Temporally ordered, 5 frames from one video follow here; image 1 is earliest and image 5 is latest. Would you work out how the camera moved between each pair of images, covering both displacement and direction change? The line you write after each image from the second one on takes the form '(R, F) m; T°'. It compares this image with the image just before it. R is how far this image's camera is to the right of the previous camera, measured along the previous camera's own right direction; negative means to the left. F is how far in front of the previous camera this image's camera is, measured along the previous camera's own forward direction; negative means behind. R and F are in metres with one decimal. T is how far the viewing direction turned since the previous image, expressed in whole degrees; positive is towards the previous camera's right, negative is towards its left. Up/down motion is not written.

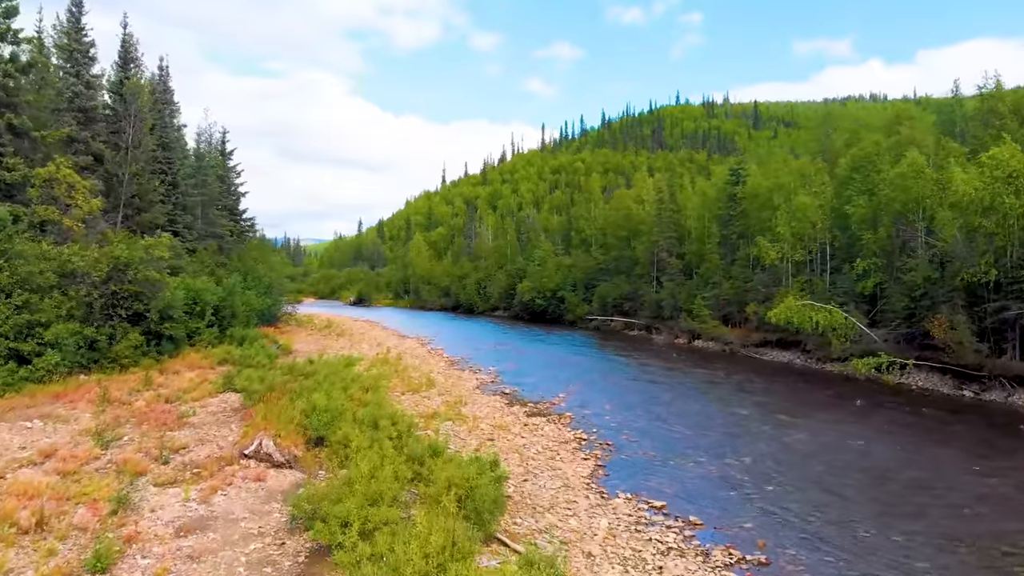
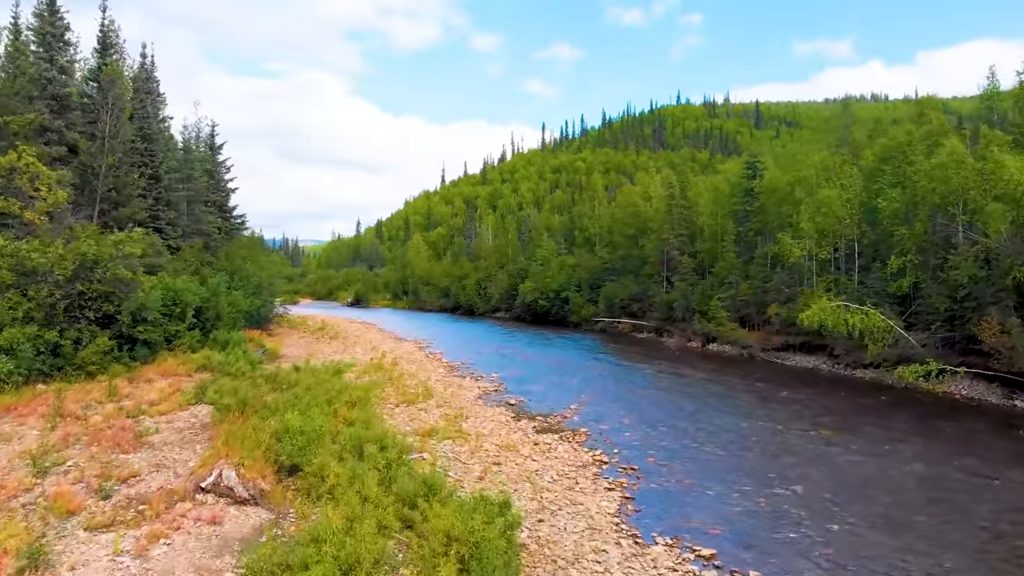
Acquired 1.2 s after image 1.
(-0.3, +2.6) m; 0°
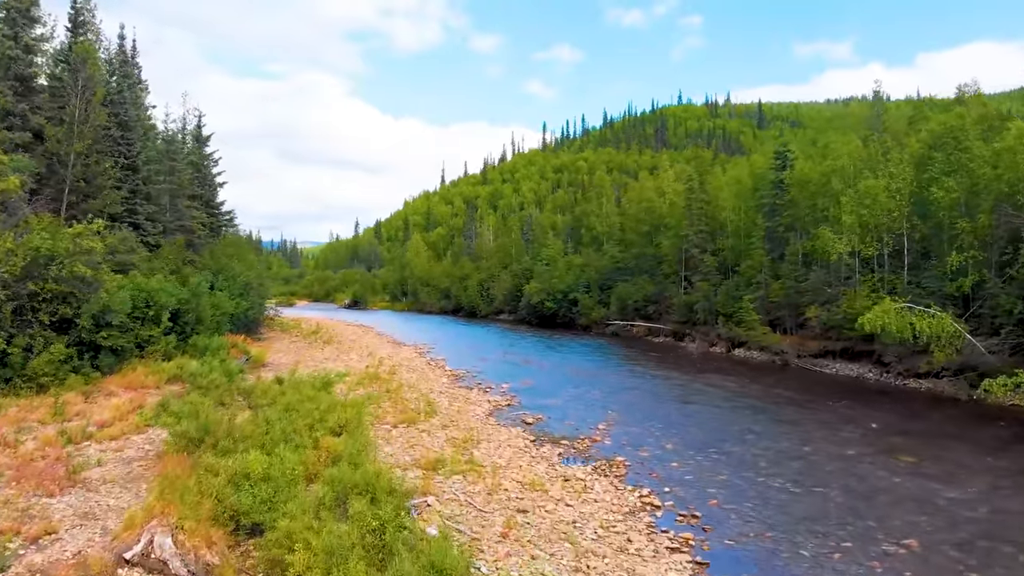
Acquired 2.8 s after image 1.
(-0.7, +3.5) m; 0°
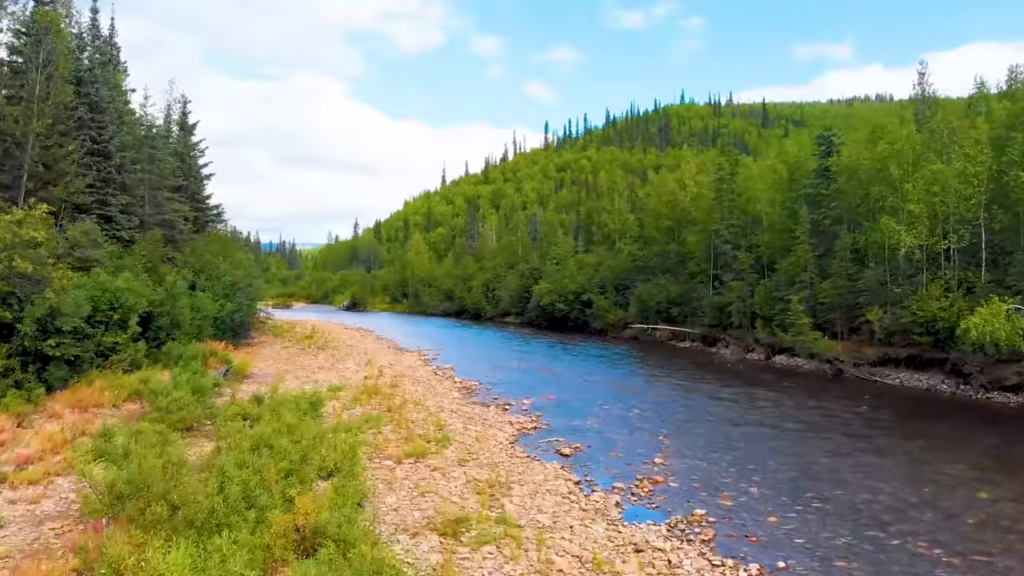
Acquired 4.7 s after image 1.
(-1.0, +4.0) m; 0°
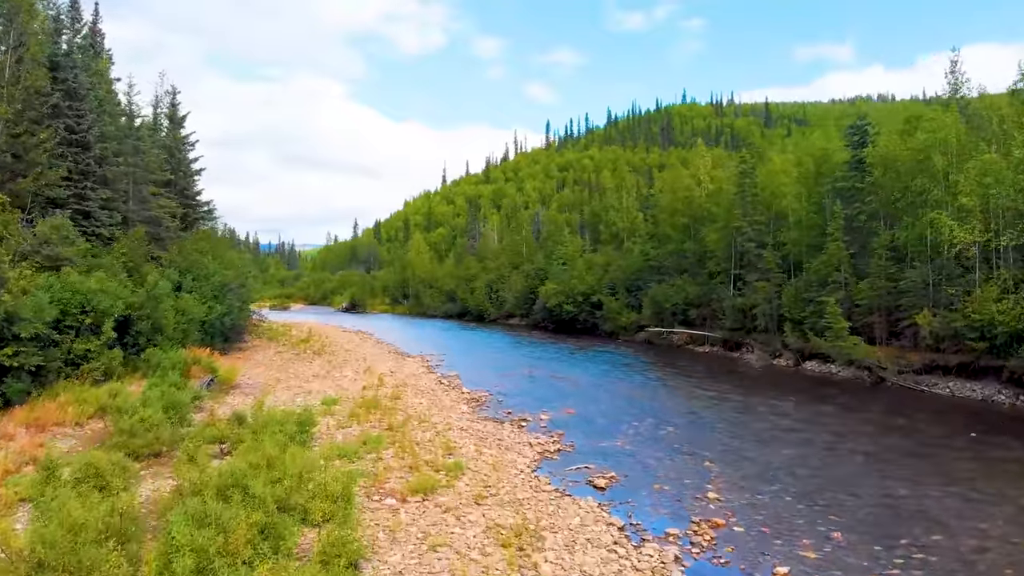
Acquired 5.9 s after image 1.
(-0.6, +2.5) m; 0°
